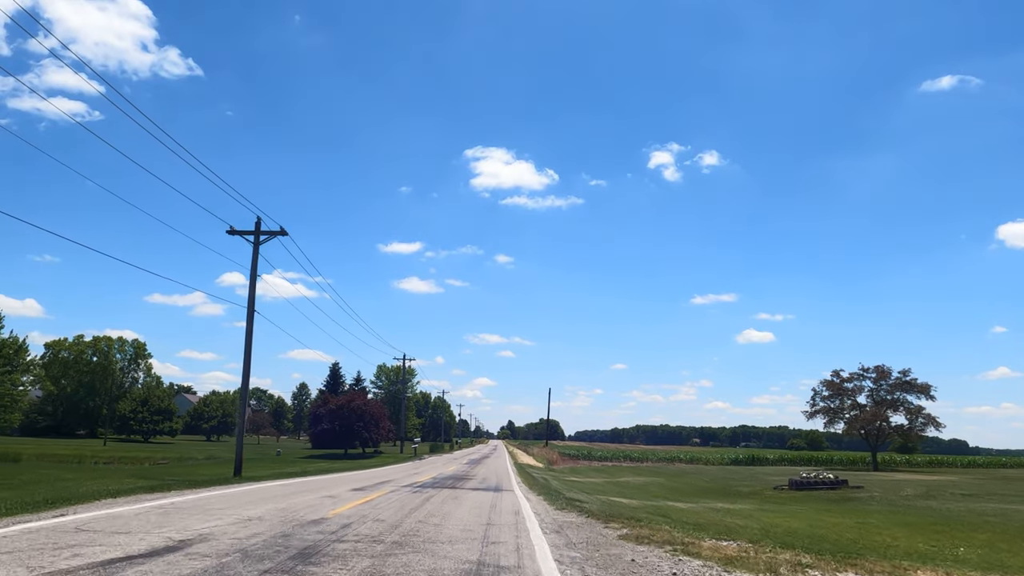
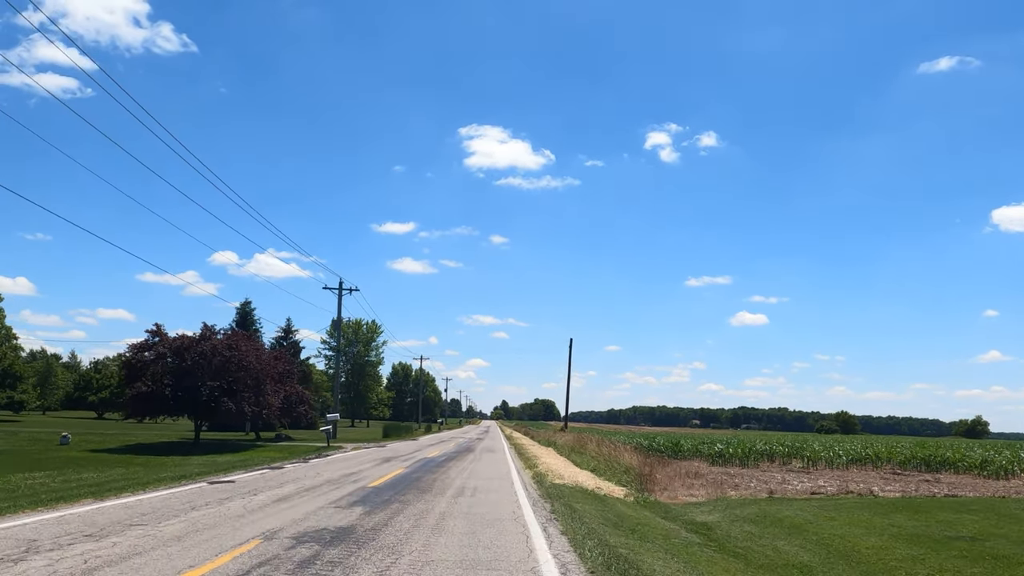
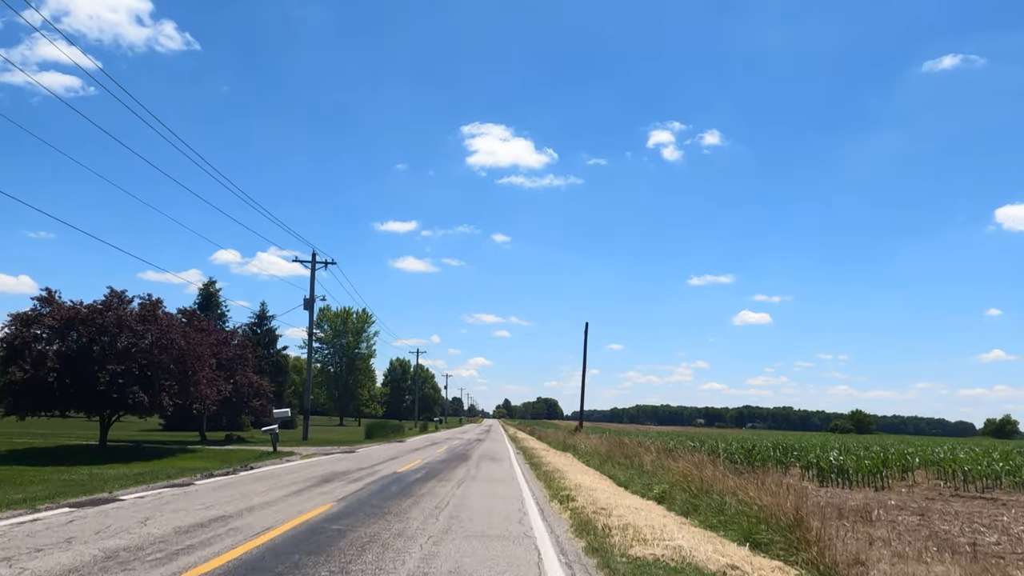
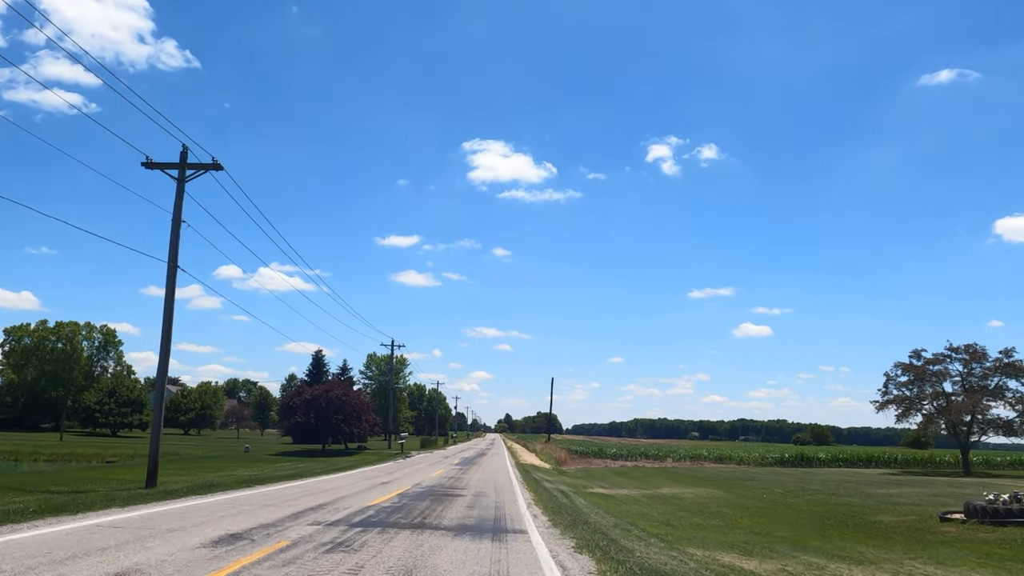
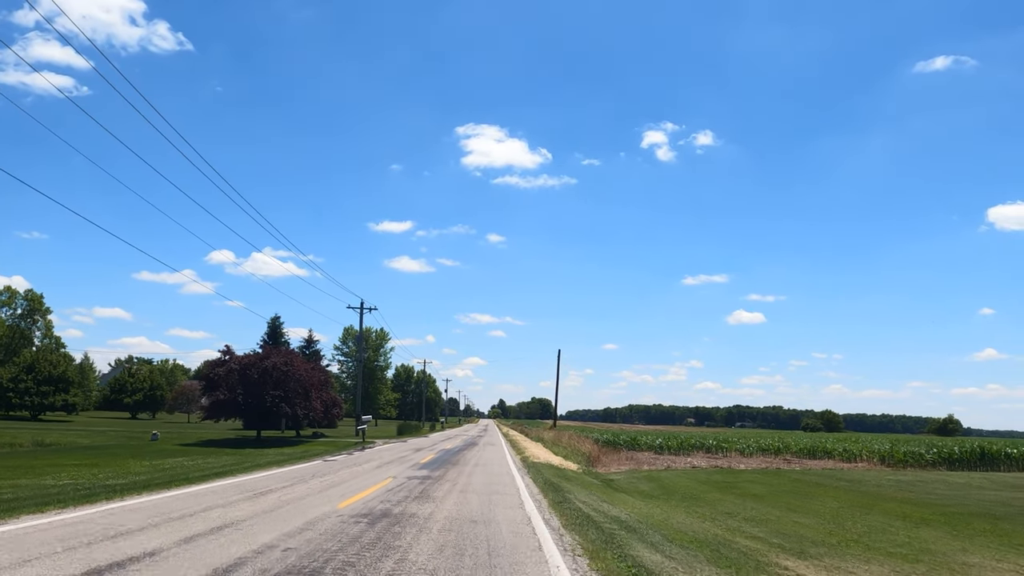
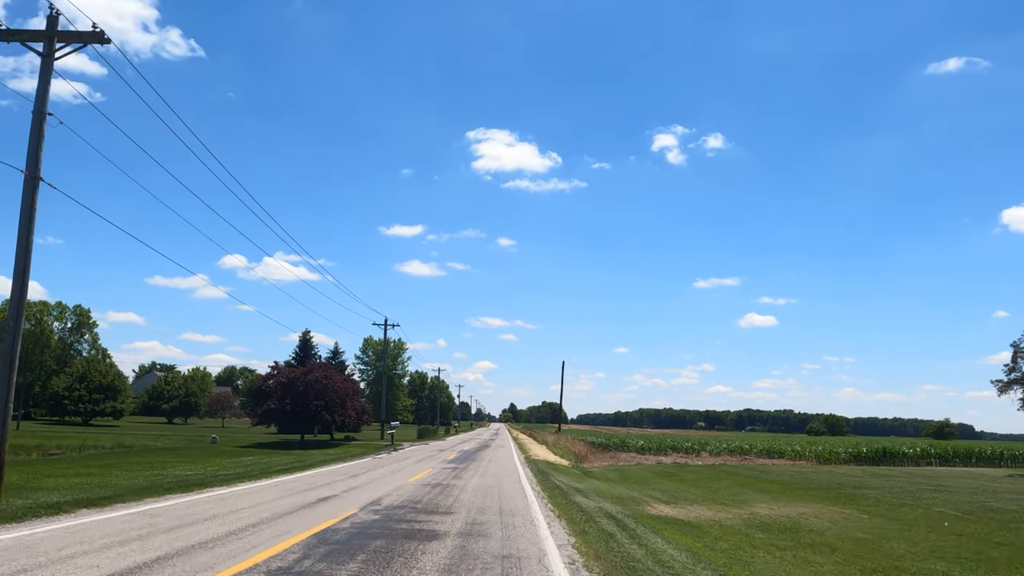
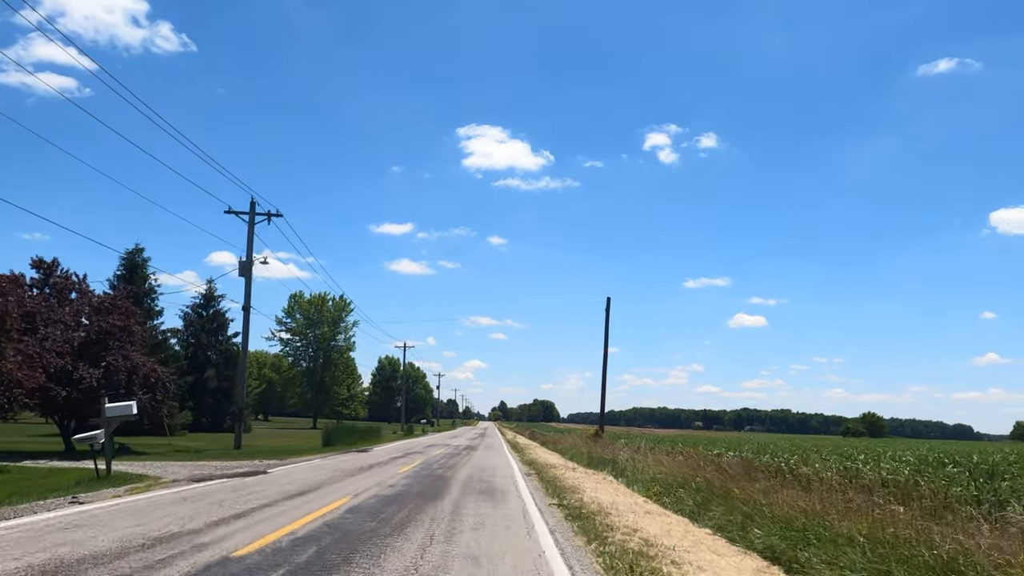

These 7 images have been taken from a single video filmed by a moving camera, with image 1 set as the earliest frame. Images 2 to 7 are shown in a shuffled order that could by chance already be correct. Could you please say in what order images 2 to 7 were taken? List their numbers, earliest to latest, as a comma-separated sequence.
4, 6, 5, 2, 3, 7
